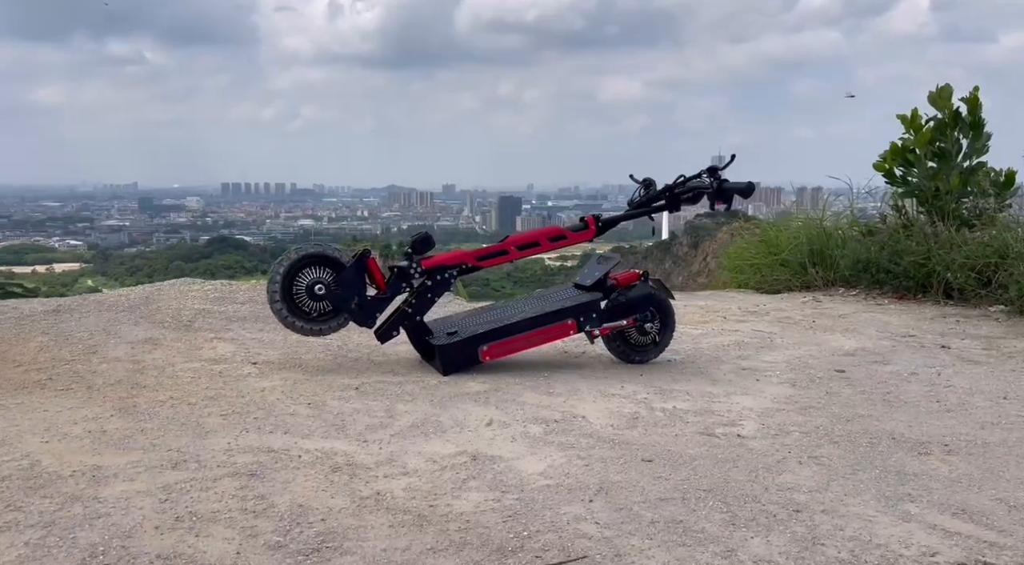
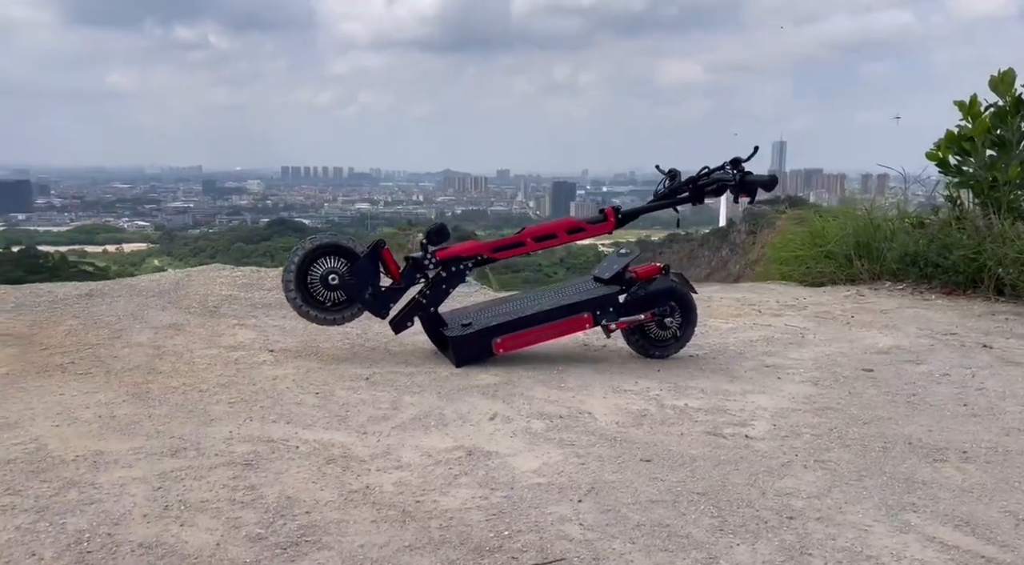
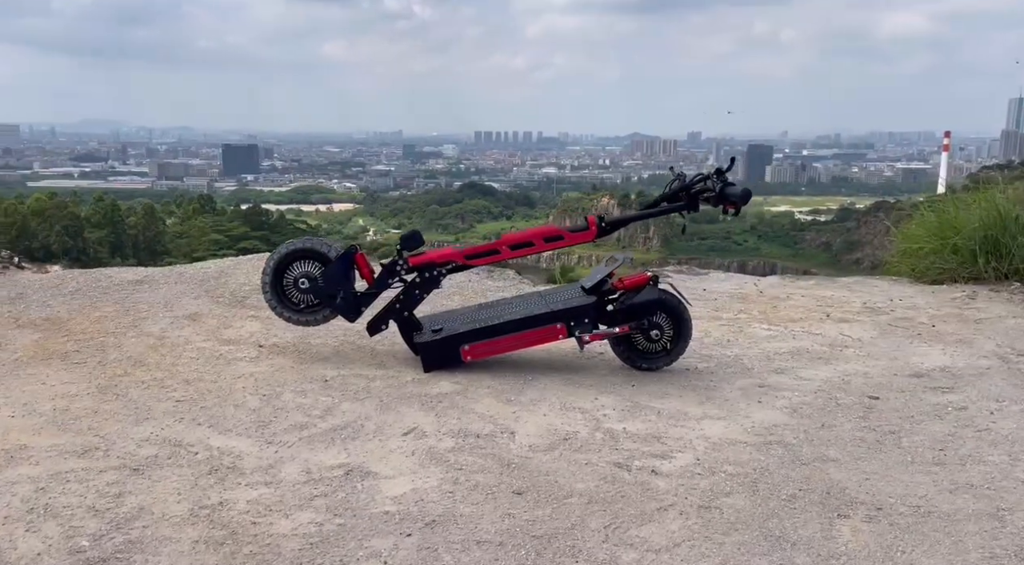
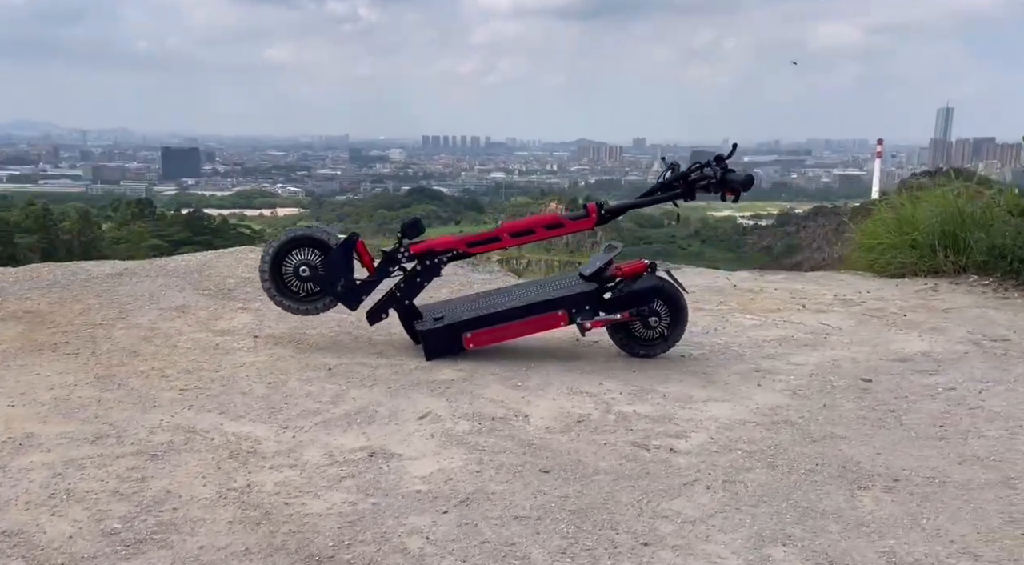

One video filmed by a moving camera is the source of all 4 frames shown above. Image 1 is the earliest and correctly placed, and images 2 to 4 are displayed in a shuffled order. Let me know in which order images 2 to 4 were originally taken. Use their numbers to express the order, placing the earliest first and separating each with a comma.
2, 4, 3
